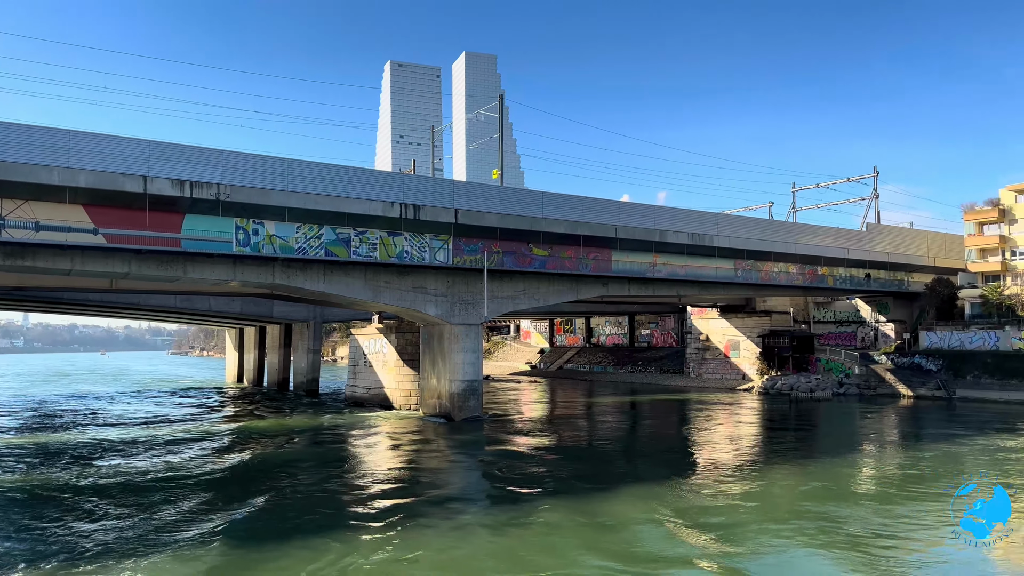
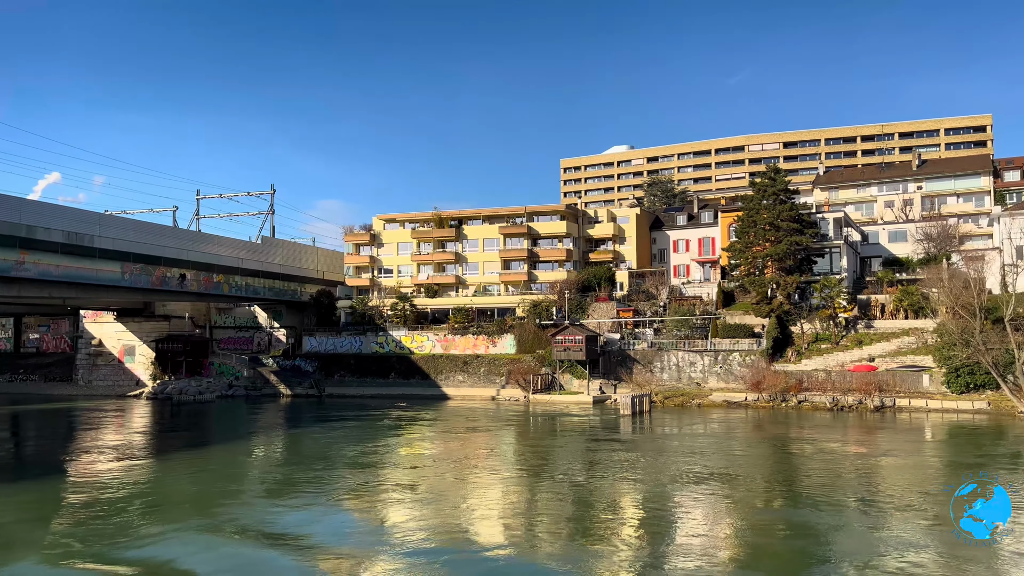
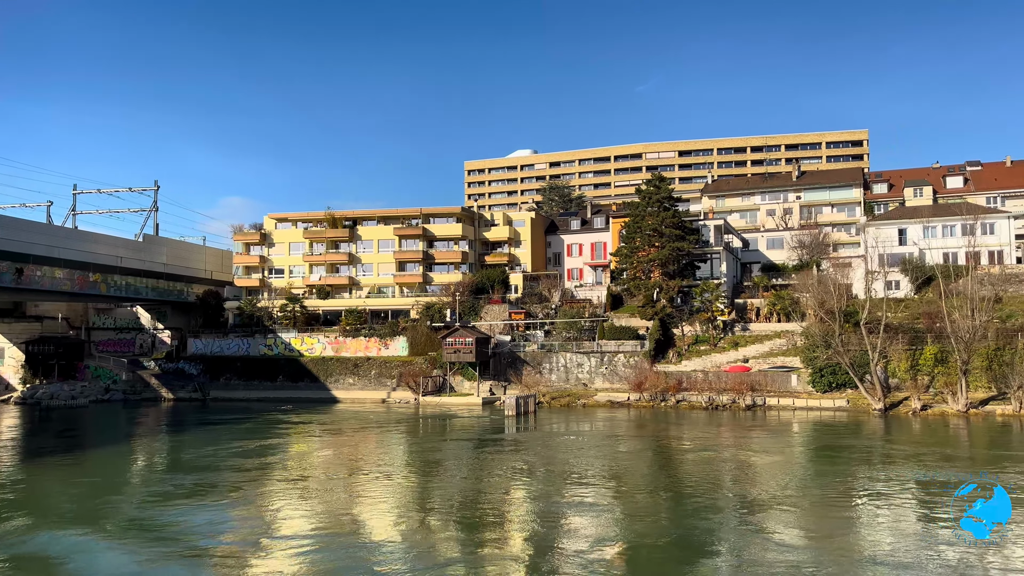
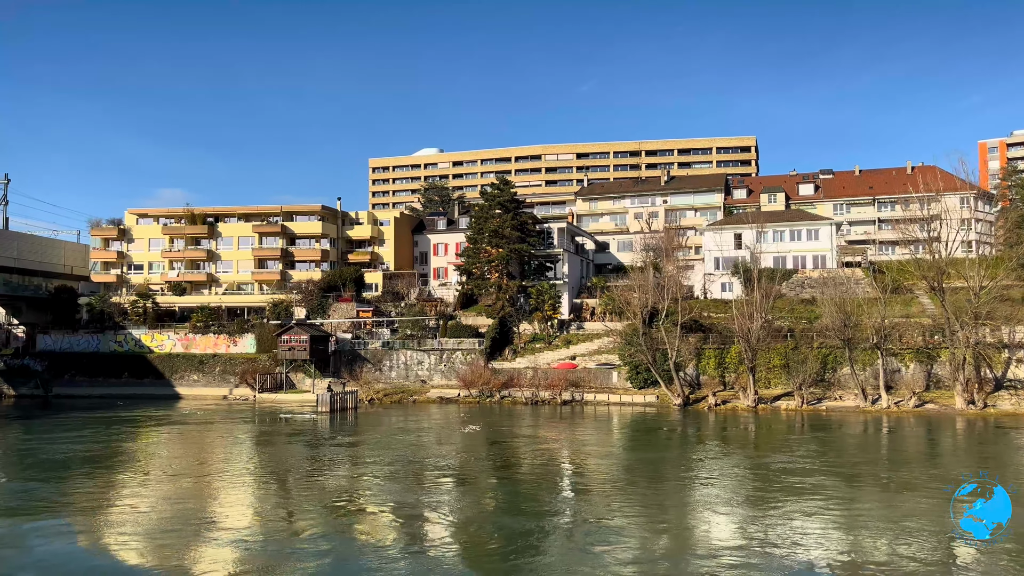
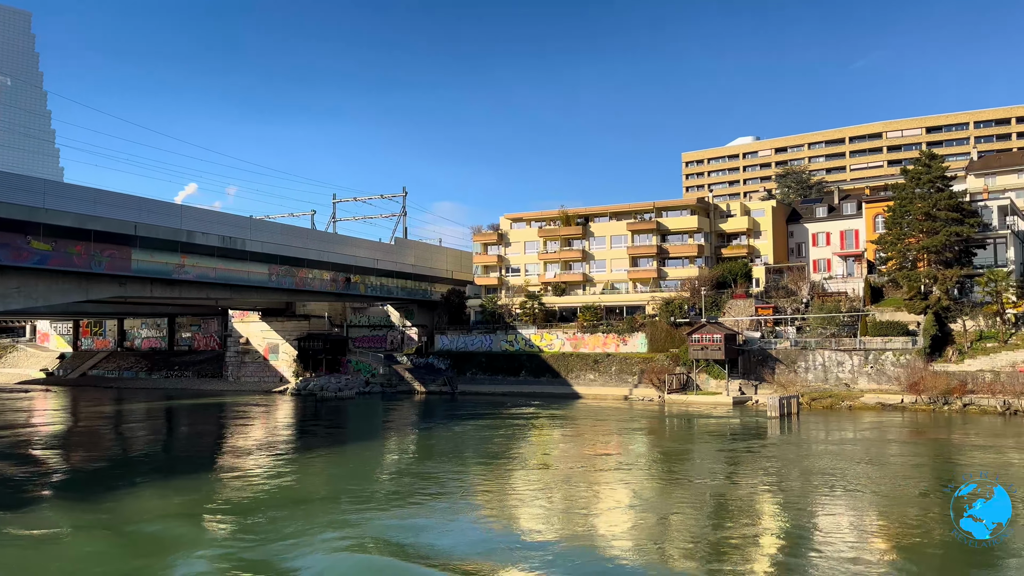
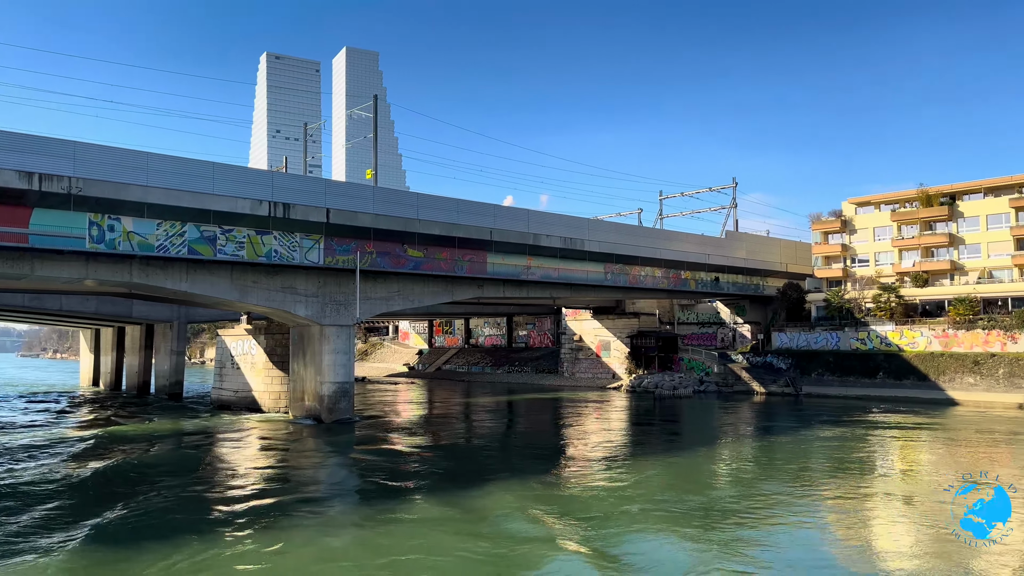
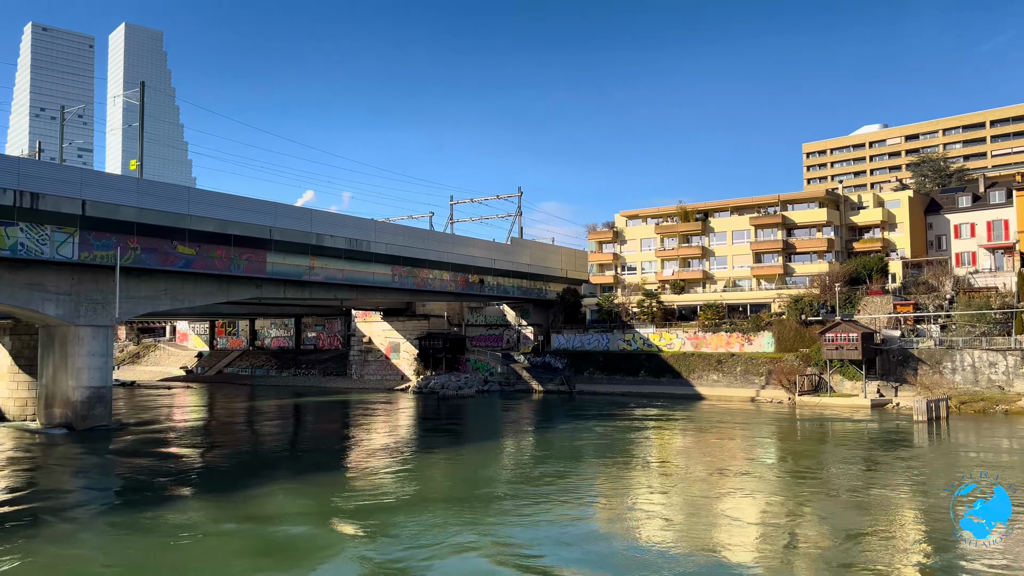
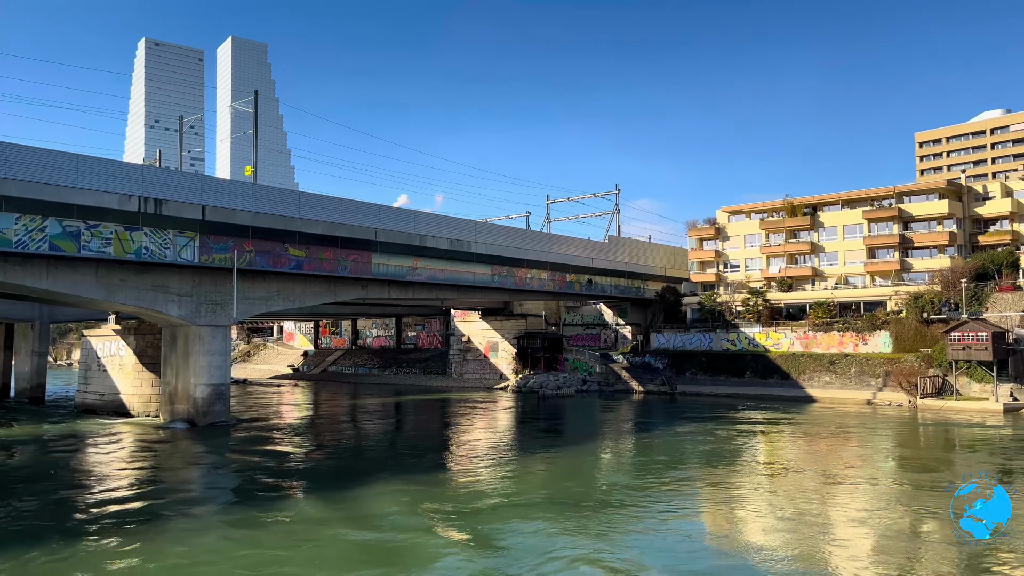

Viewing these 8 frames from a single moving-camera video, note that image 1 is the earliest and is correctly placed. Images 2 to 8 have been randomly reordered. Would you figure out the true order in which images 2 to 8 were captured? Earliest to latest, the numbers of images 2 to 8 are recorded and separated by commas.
6, 8, 7, 5, 2, 3, 4
